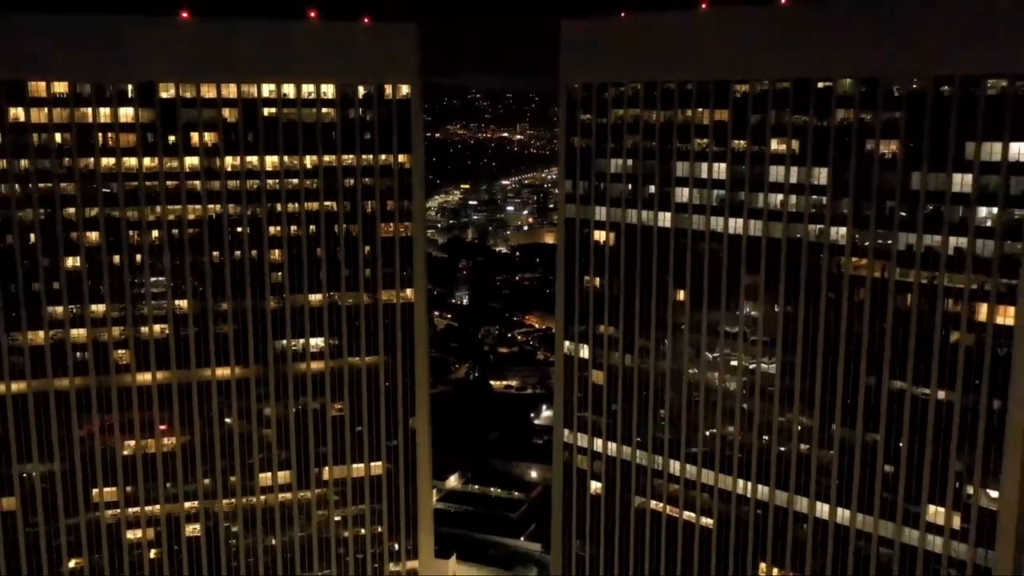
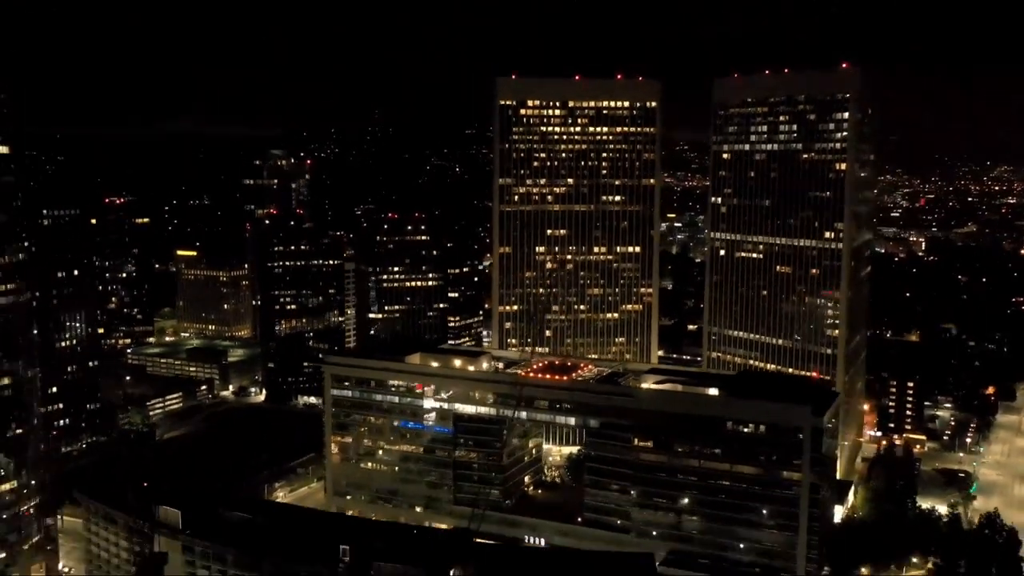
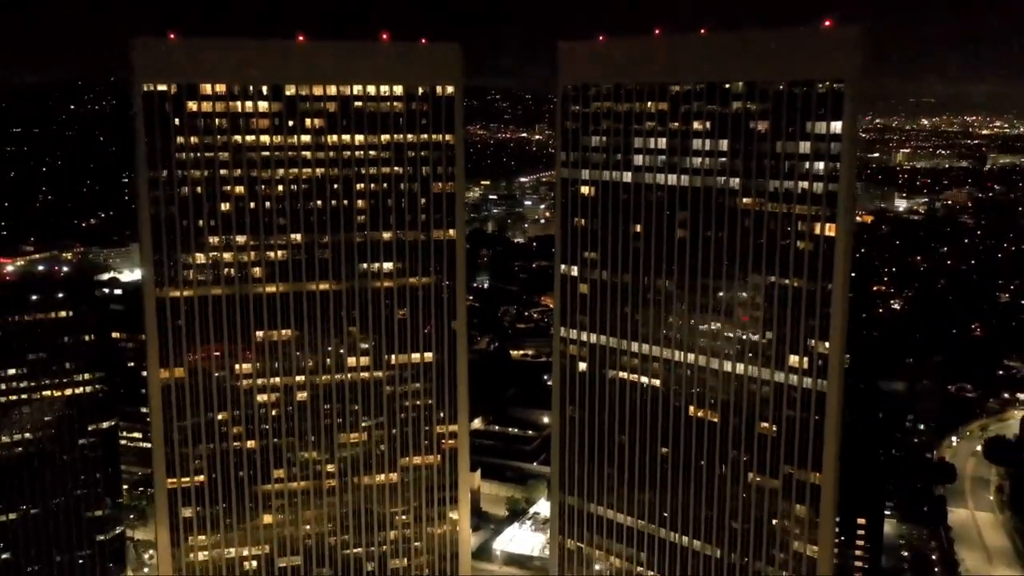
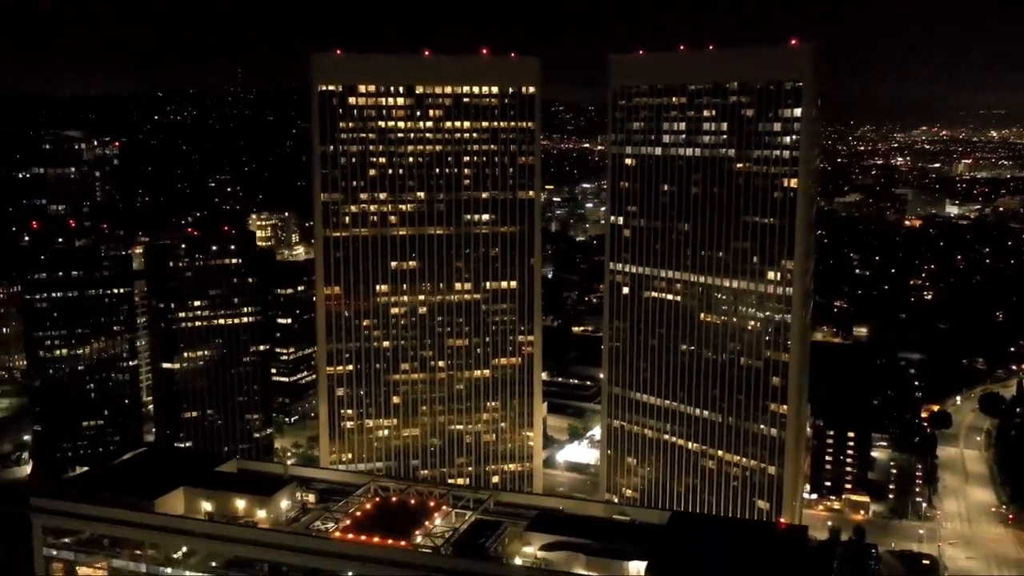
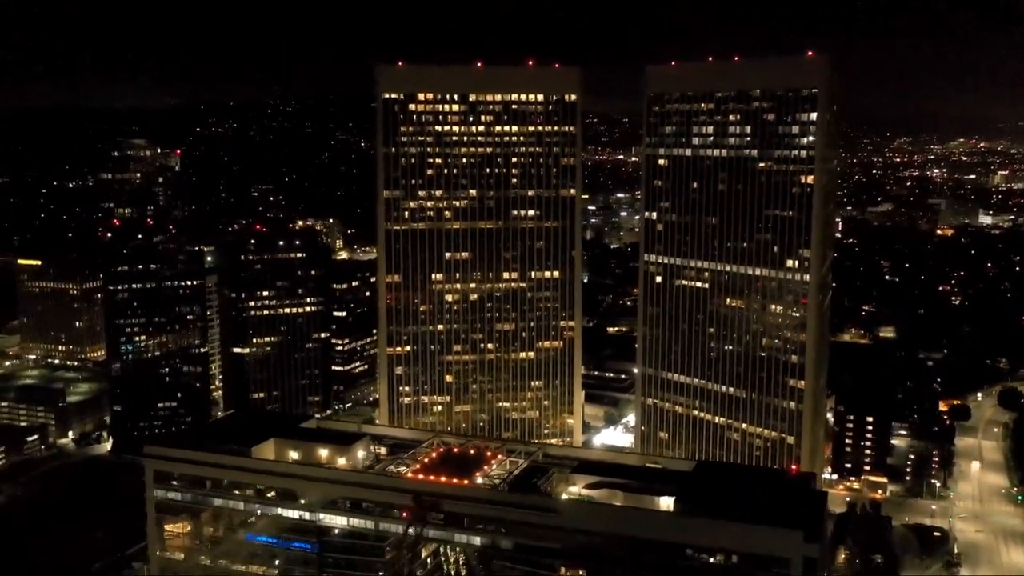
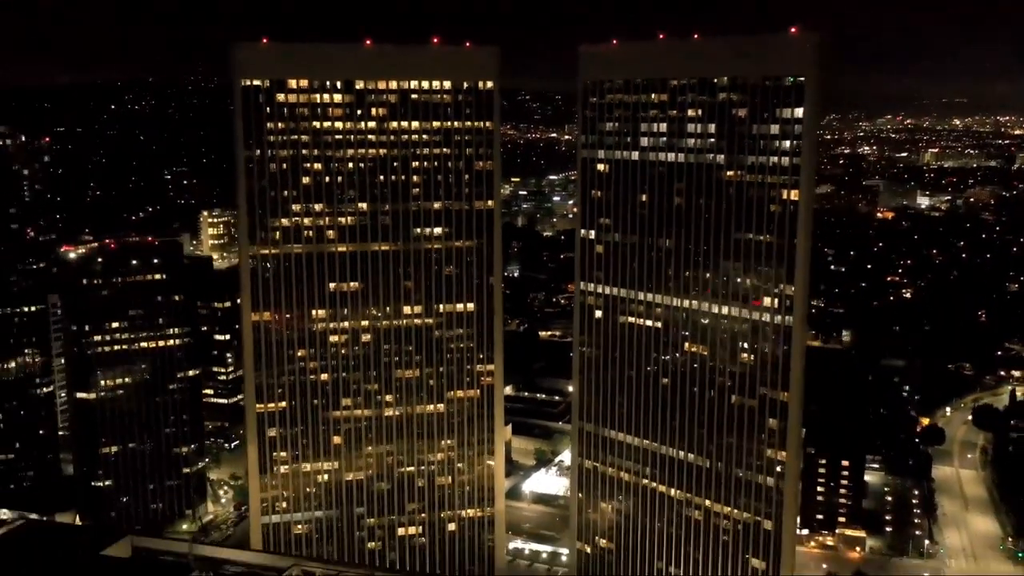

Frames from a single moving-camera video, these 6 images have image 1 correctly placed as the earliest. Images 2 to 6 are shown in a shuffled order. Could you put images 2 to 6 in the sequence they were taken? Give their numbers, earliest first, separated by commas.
3, 6, 4, 5, 2
